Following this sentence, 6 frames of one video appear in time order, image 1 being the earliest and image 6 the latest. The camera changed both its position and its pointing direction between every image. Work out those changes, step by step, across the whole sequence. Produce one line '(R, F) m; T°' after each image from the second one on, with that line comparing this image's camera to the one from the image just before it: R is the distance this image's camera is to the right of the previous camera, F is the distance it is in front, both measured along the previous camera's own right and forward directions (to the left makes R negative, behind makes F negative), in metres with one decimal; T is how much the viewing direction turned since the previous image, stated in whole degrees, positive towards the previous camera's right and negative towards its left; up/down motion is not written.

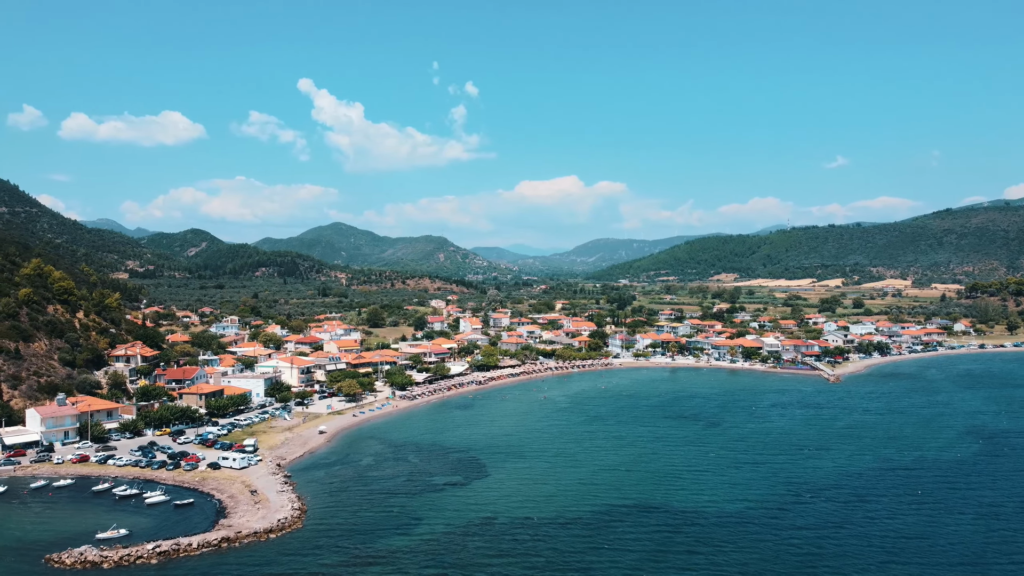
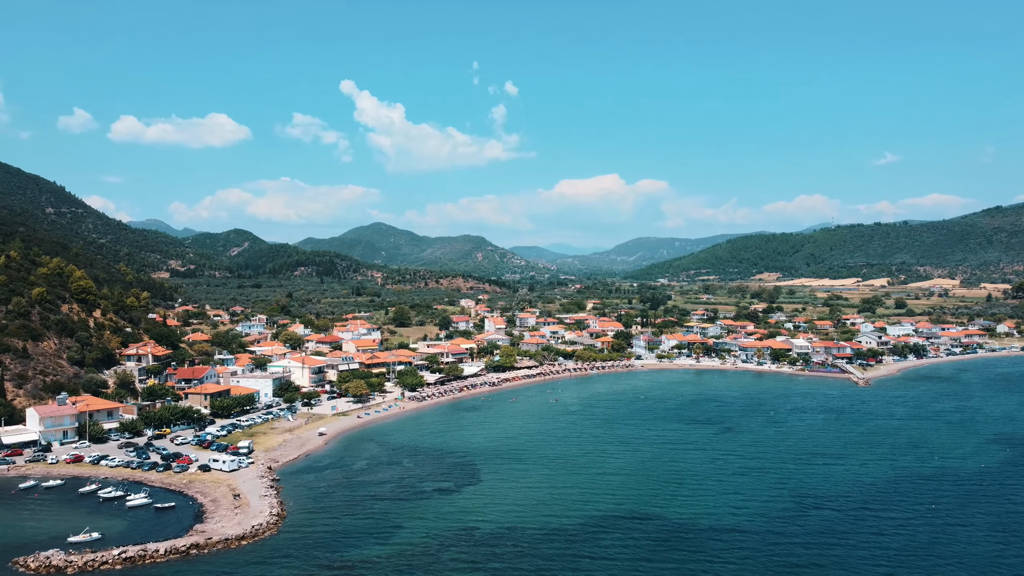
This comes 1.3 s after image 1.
(+1.8, +1.2) m; -2°
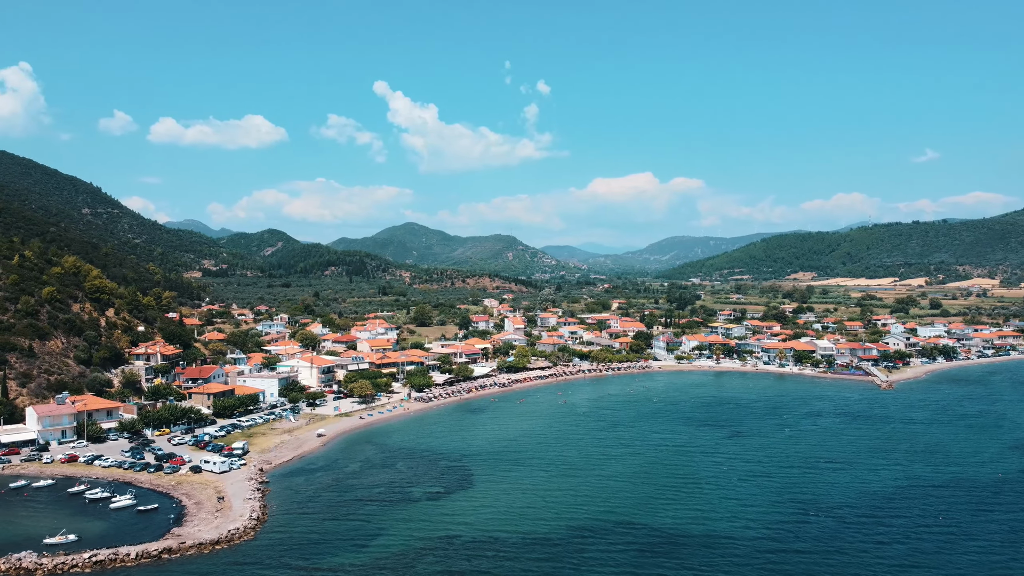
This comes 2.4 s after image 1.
(+1.5, +0.9) m; -2°
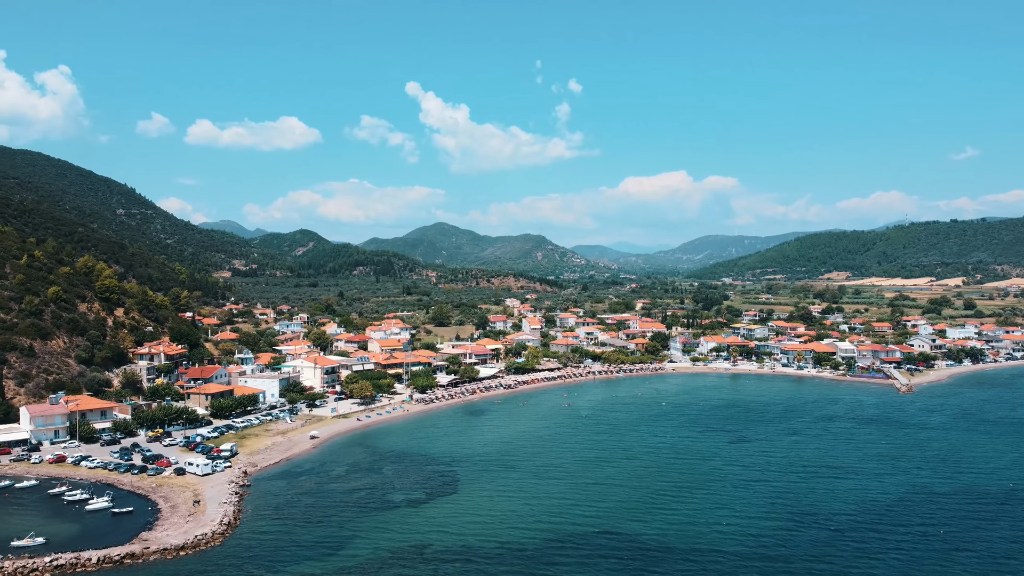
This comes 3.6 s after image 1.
(+1.8, +0.8) m; -2°
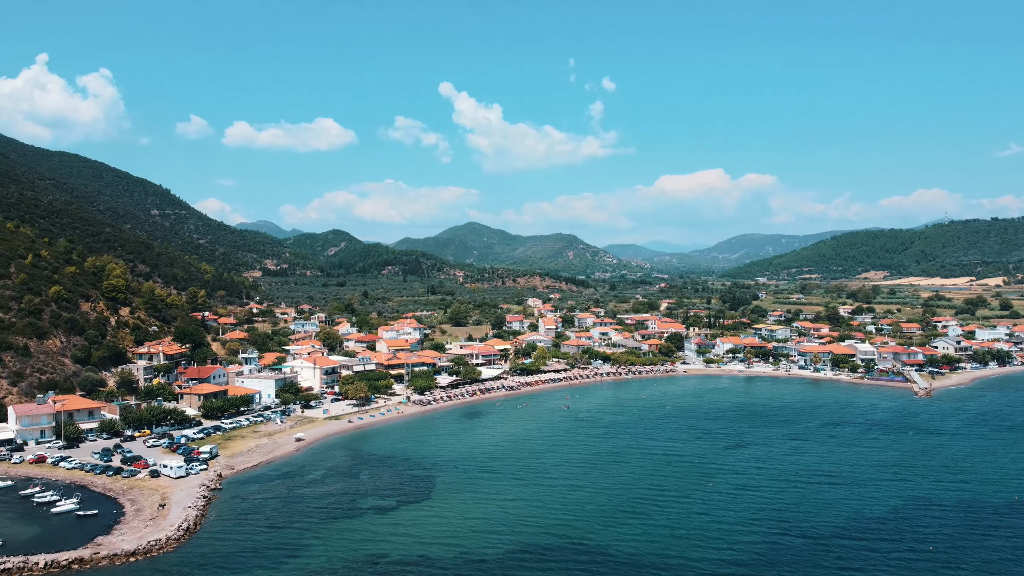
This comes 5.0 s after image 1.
(+2.2, +0.8) m; -2°
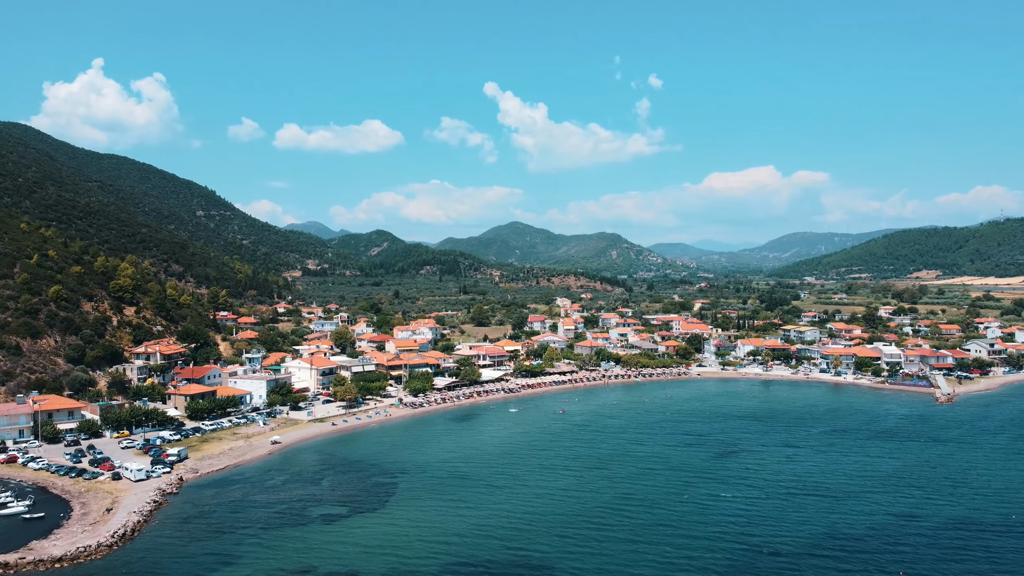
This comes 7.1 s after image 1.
(+3.3, +0.9) m; -2°
